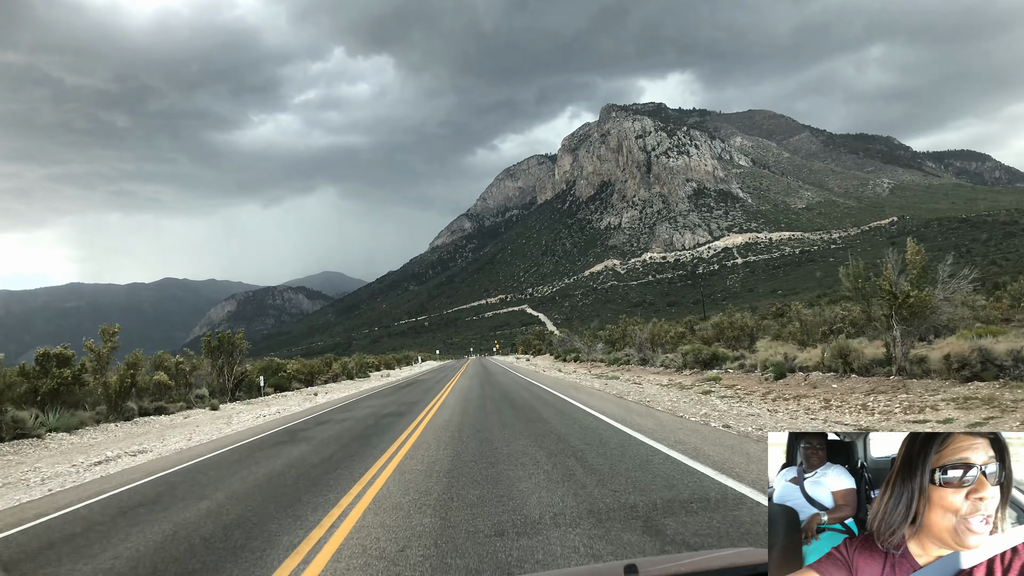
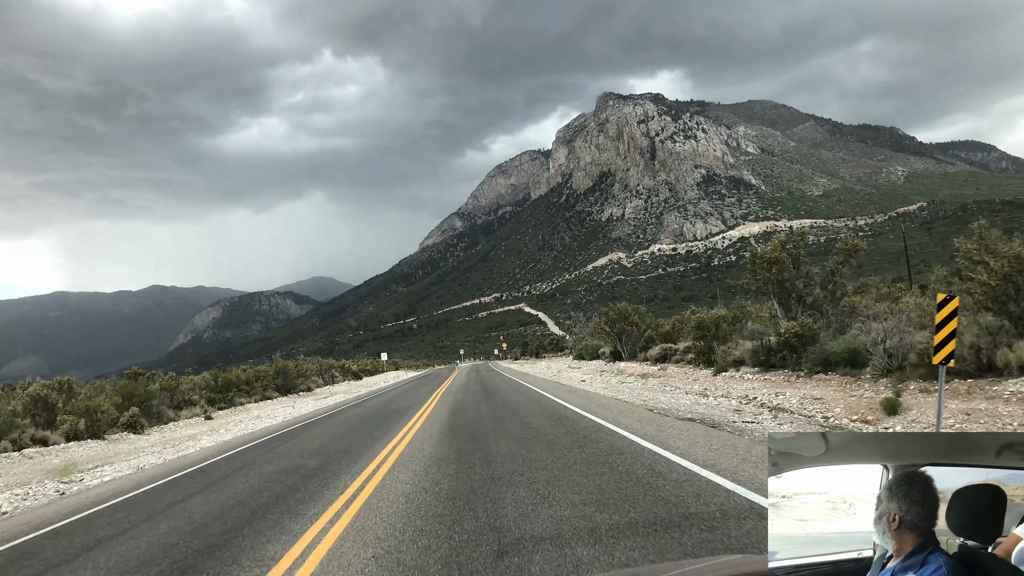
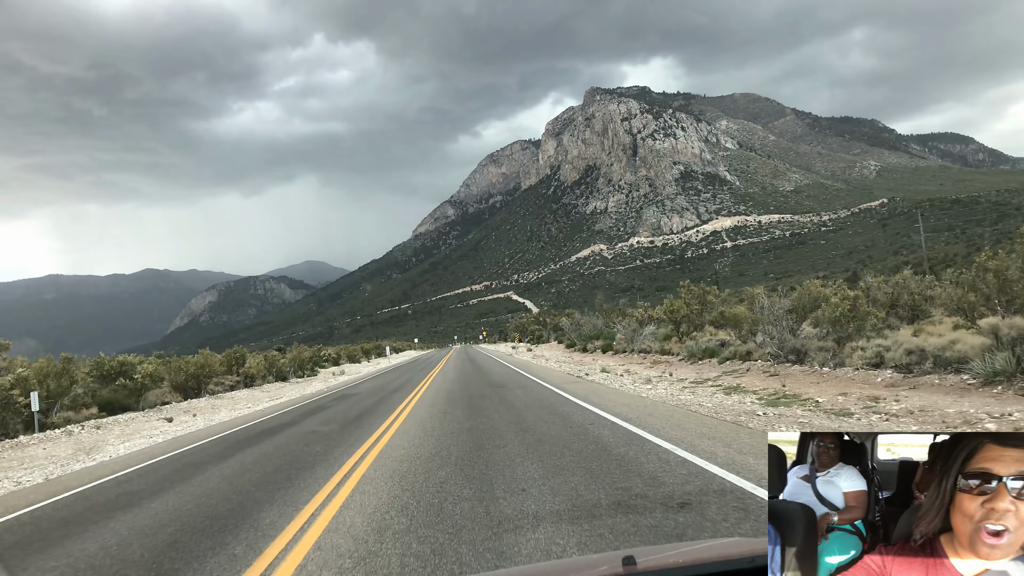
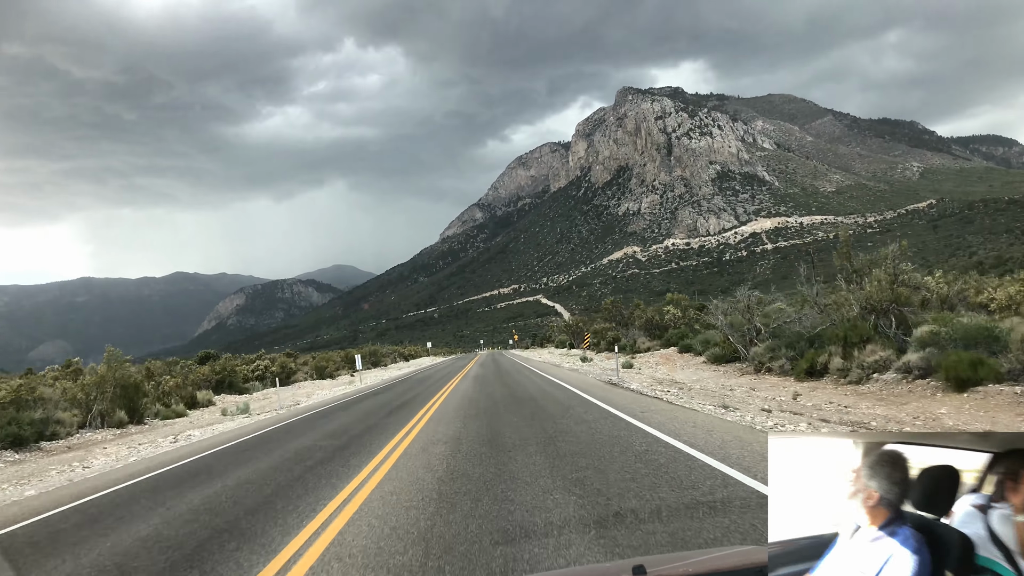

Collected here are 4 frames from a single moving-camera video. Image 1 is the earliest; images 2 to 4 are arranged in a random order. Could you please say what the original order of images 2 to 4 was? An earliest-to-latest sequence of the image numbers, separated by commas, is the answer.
3, 4, 2
